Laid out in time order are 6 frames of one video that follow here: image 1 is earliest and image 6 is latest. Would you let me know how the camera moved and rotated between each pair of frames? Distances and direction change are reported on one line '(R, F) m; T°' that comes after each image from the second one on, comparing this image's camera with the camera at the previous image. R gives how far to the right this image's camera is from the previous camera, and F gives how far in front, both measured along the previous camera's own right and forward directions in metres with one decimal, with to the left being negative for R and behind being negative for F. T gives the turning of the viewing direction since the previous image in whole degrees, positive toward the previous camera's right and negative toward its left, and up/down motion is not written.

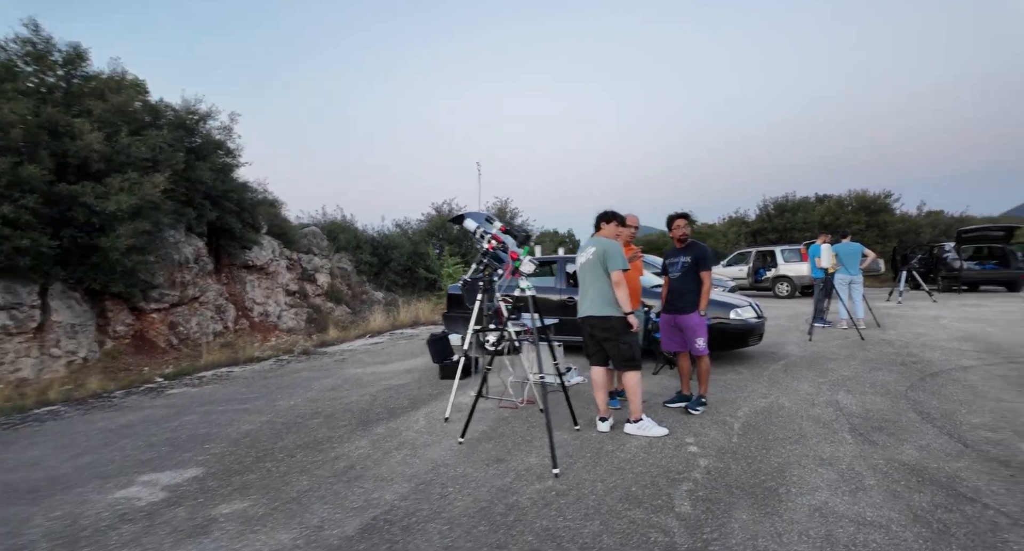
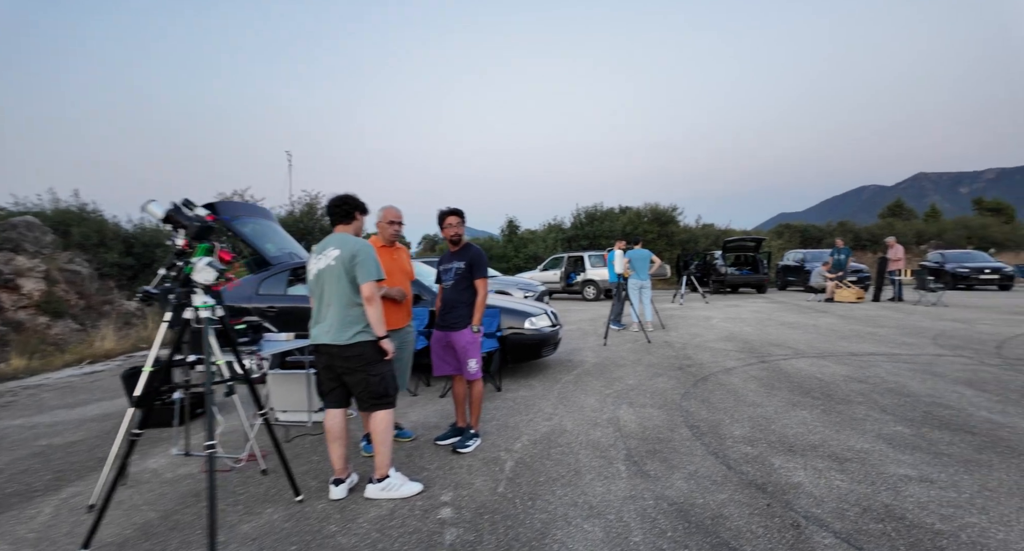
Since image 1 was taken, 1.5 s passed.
(+1.1, +1.0) m; +20°
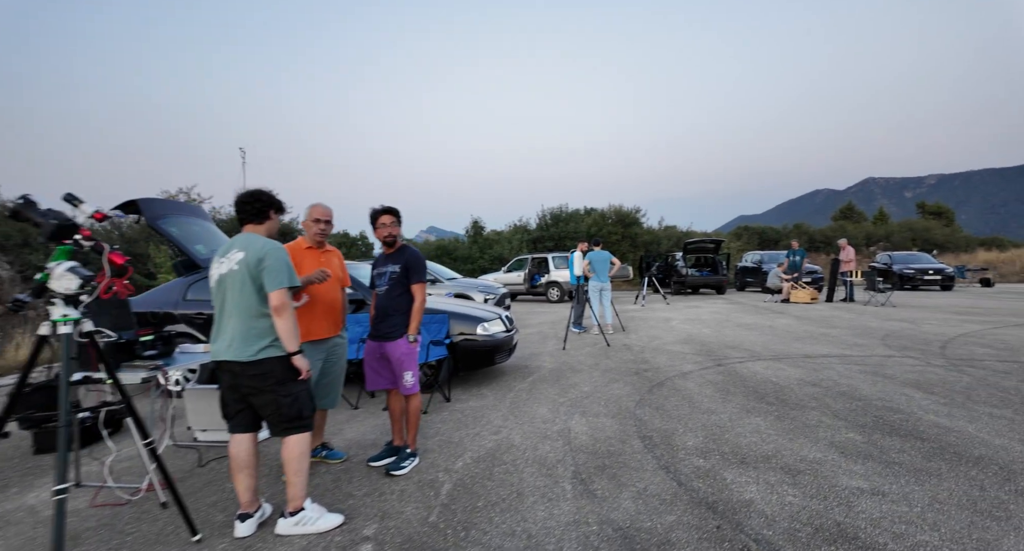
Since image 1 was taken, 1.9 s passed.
(+0.2, +0.3) m; +4°
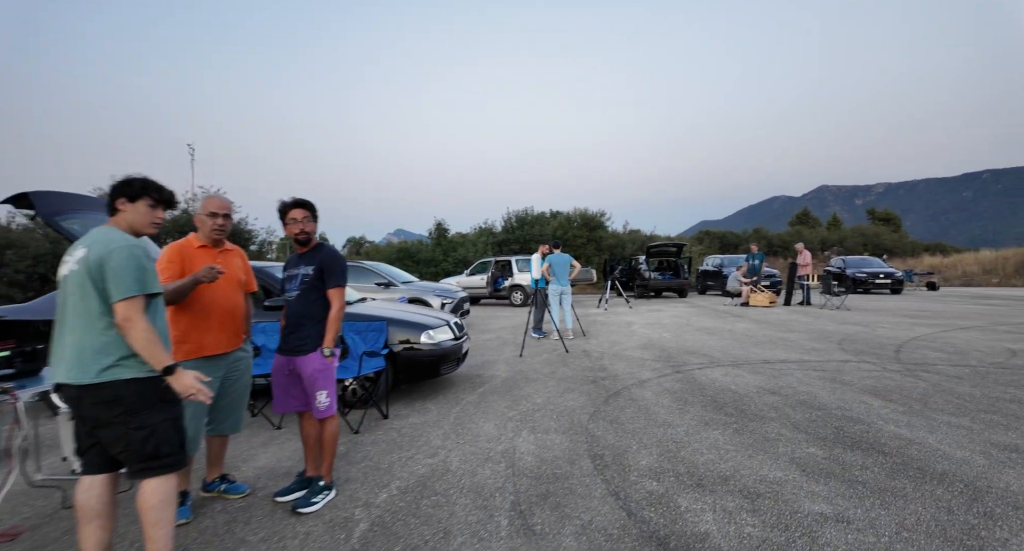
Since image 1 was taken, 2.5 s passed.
(+0.3, +0.4) m; +4°
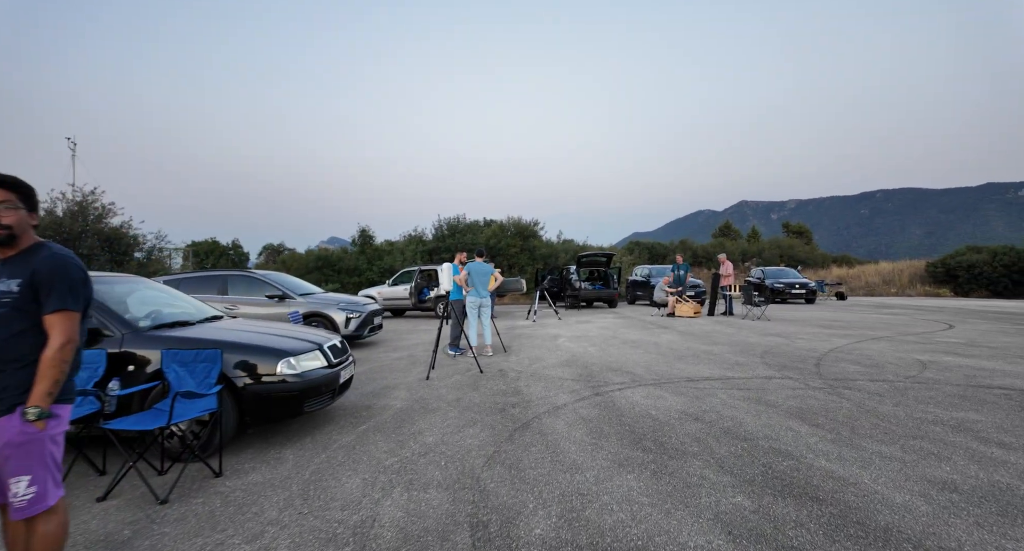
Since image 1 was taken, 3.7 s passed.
(+0.5, +0.7) m; +8°
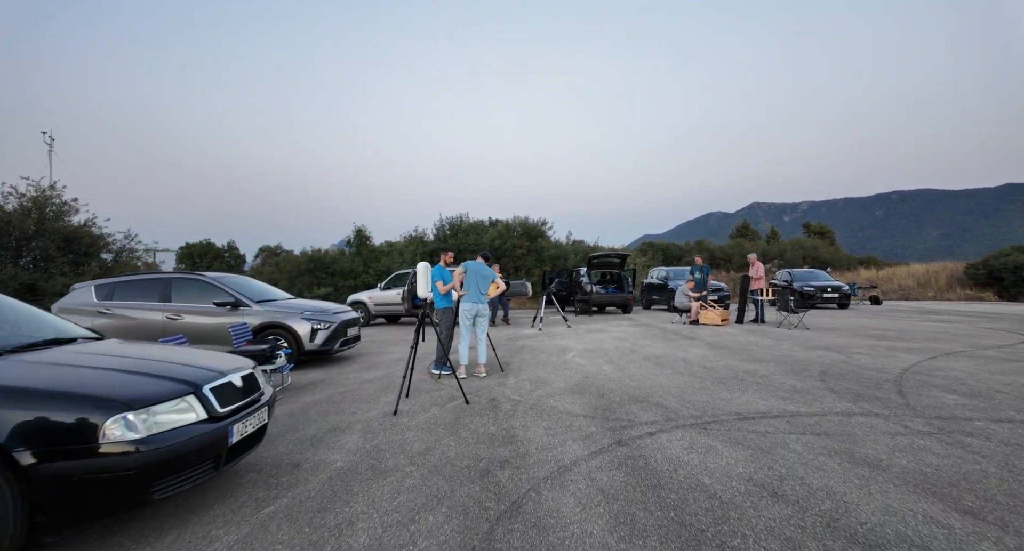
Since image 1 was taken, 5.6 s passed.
(+0.2, +1.3) m; -1°
